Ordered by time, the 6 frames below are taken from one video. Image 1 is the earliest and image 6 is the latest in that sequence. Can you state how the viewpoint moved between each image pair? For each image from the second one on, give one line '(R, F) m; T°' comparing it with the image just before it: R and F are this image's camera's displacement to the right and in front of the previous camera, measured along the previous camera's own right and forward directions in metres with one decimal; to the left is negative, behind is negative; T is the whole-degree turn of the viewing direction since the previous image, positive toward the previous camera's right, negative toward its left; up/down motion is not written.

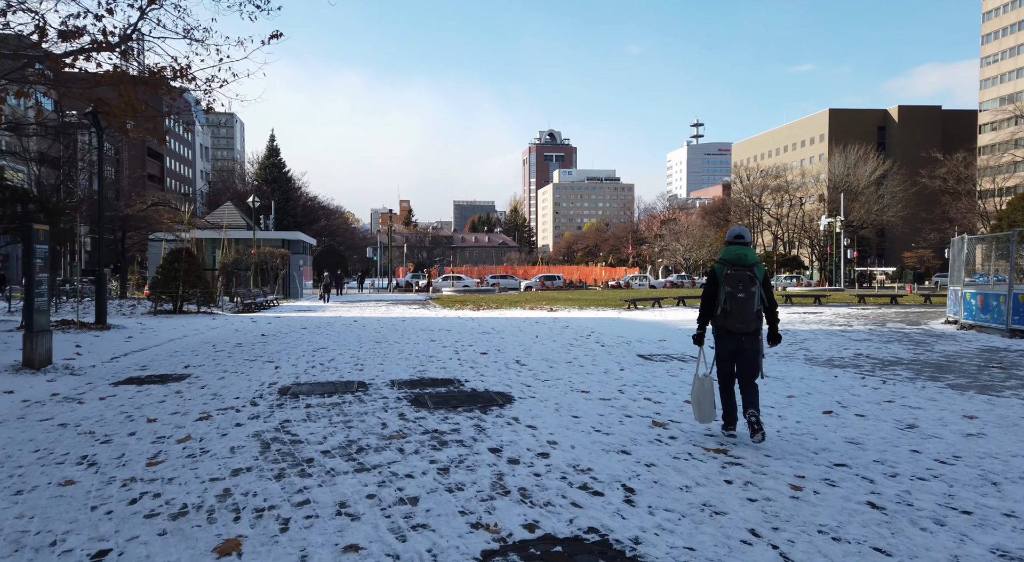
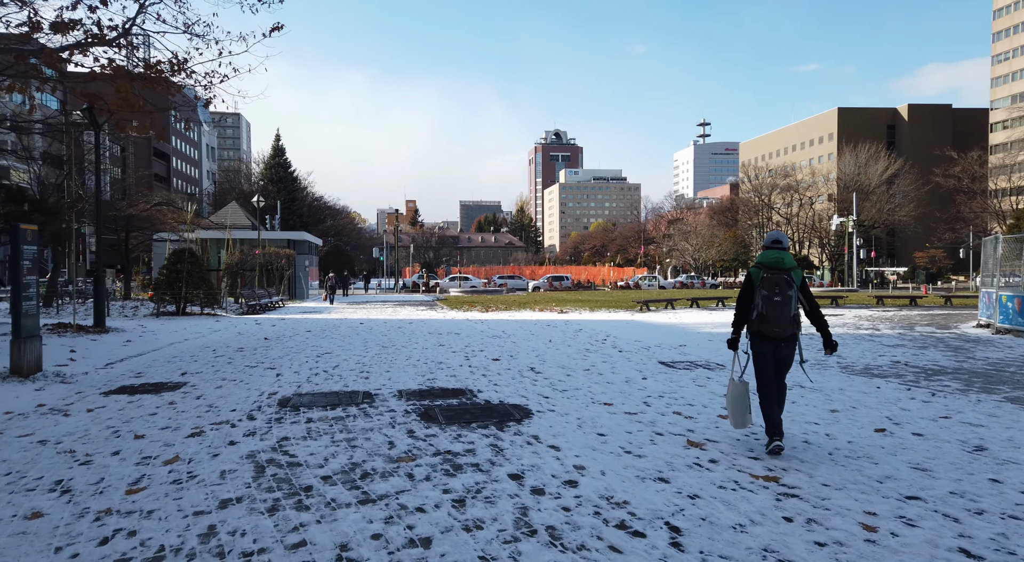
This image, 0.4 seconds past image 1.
(-0.1, +0.5) m; -1°
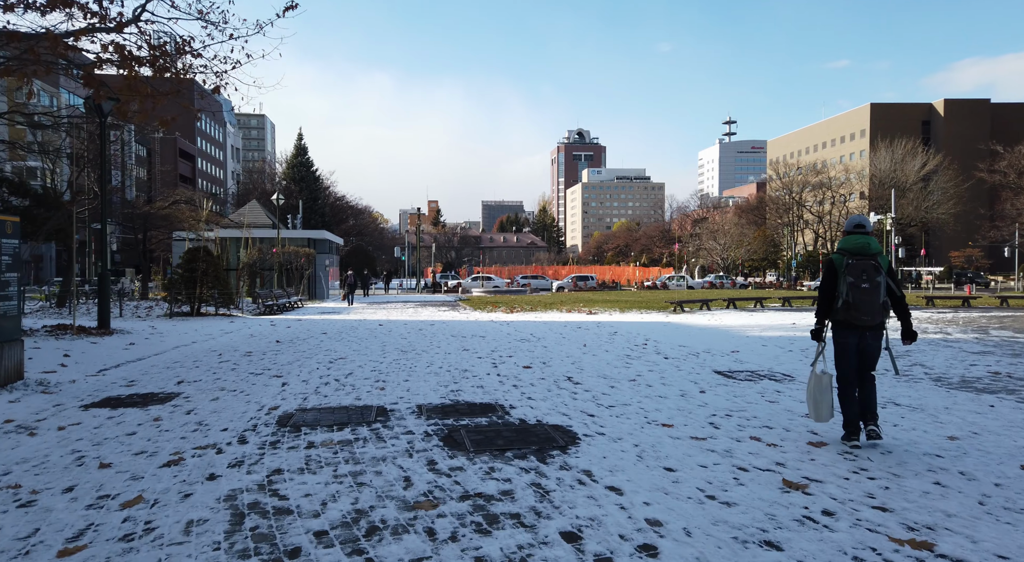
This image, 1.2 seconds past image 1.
(-0.2, +1.1) m; -2°
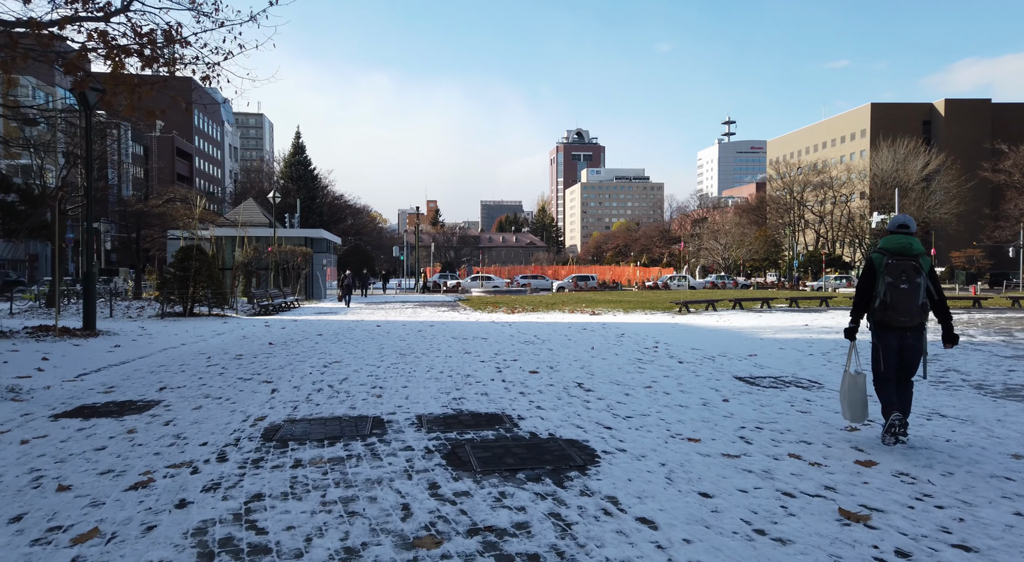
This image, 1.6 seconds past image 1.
(-0.1, +0.6) m; 0°
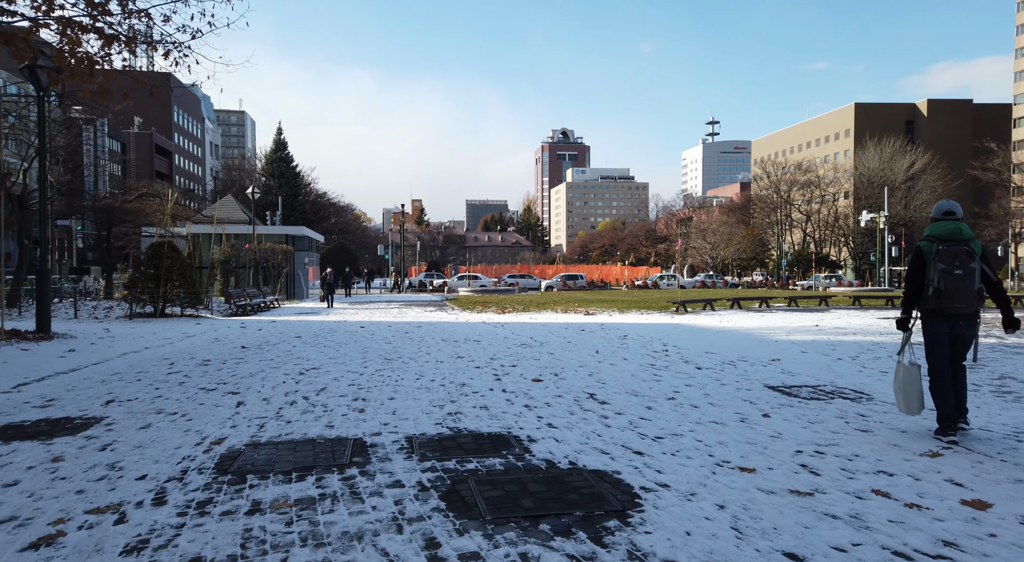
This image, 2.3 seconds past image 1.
(-0.2, +1.0) m; +1°
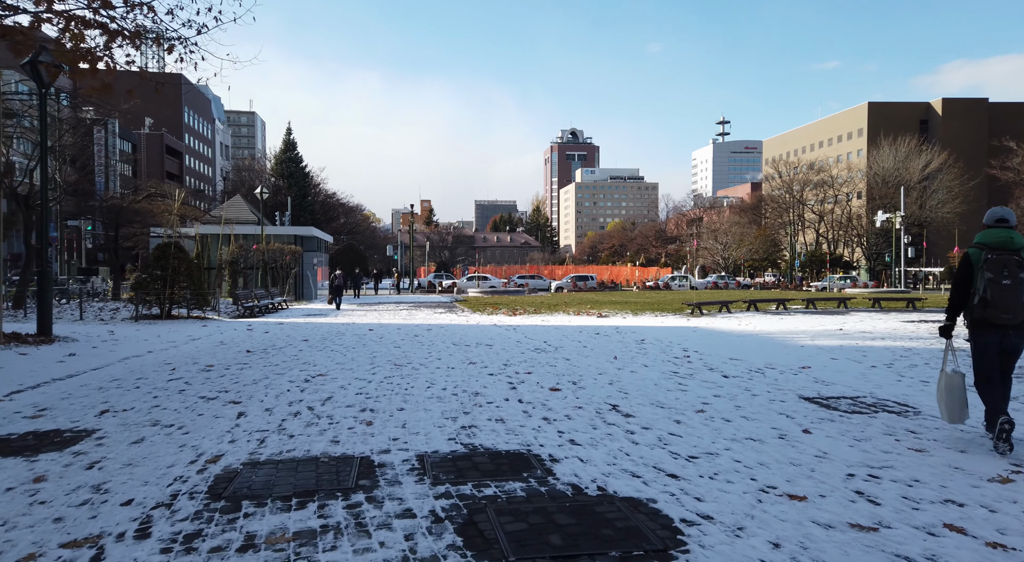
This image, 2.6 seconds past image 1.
(-0.1, +0.4) m; -1°
